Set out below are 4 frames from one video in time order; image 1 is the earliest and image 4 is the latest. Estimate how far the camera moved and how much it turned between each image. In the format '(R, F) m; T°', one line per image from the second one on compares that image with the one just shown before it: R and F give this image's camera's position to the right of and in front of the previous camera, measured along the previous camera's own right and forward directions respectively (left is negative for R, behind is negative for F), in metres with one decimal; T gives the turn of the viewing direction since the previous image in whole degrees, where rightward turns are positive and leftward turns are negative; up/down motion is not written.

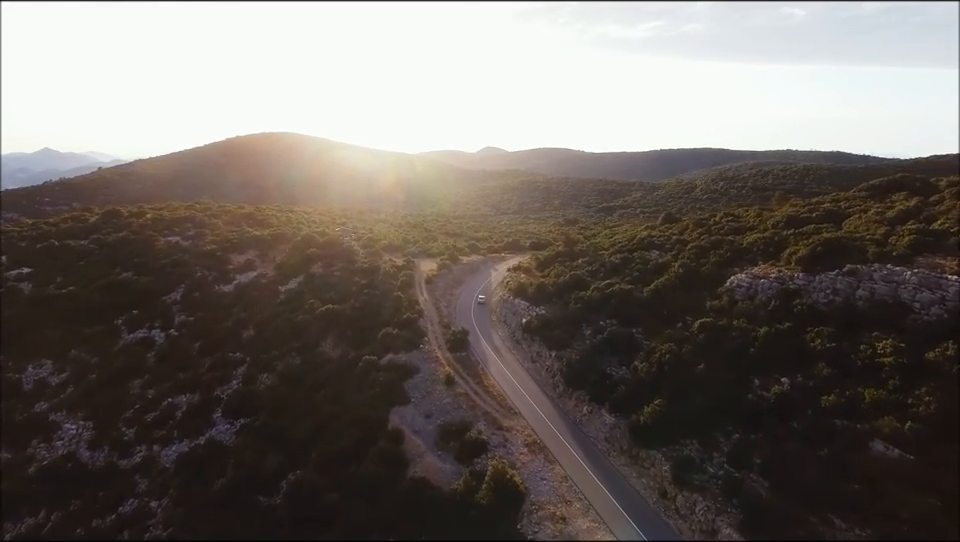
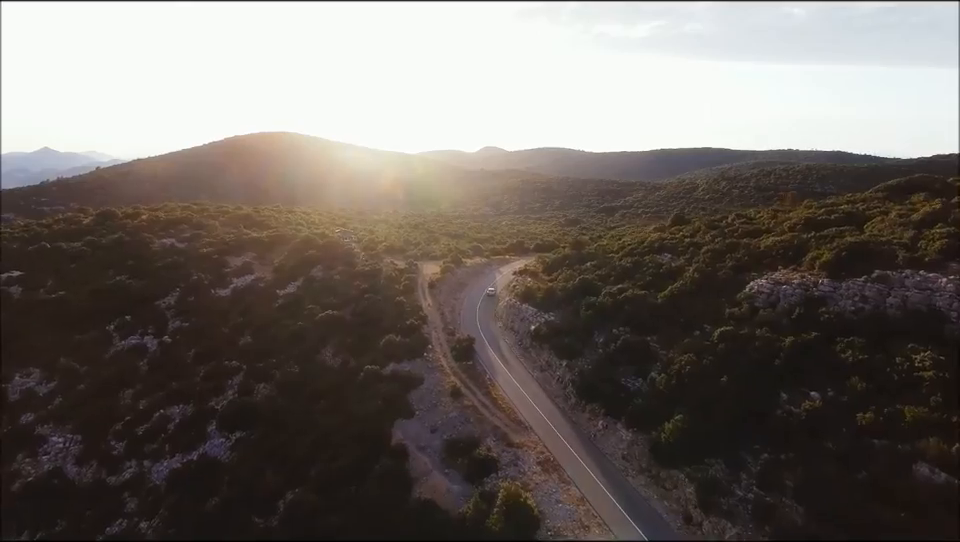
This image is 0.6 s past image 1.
(-0.4, +1.4) m; 0°
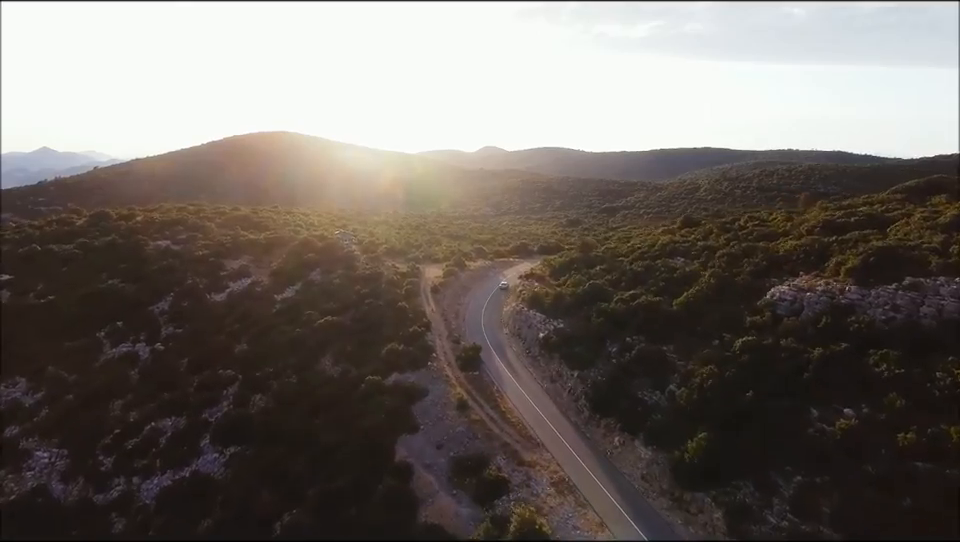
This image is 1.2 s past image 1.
(-0.4, +1.4) m; 0°
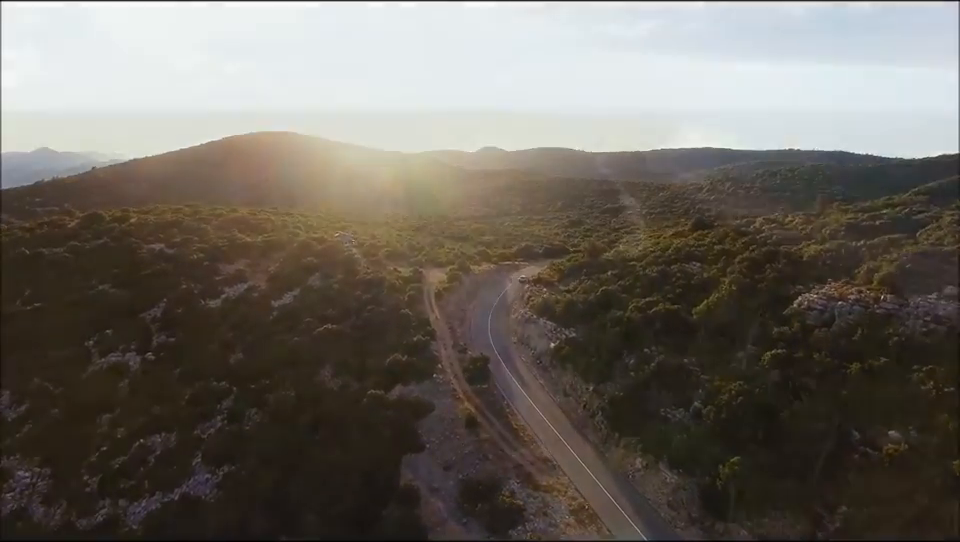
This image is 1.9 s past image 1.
(-0.4, +1.7) m; 0°
